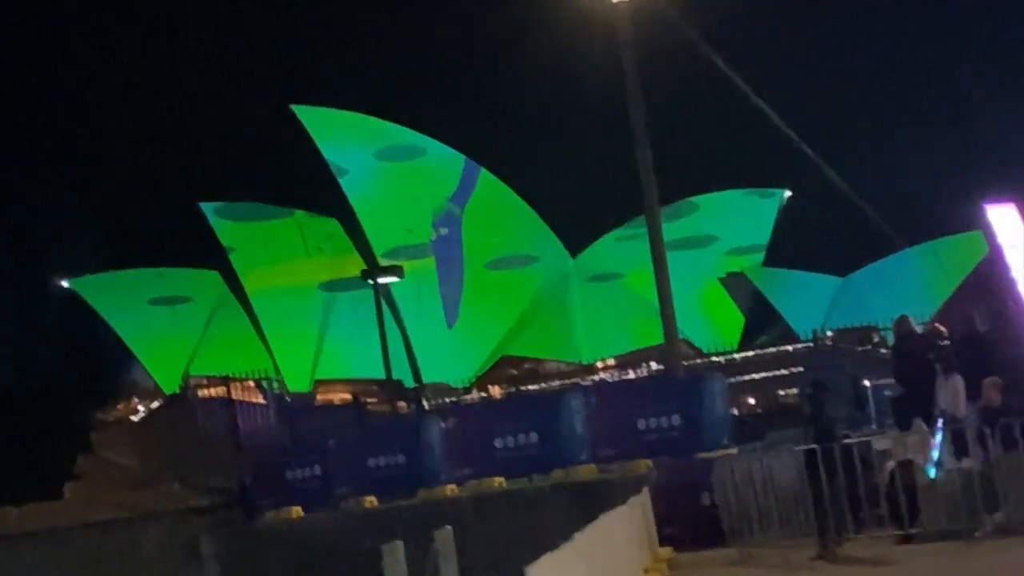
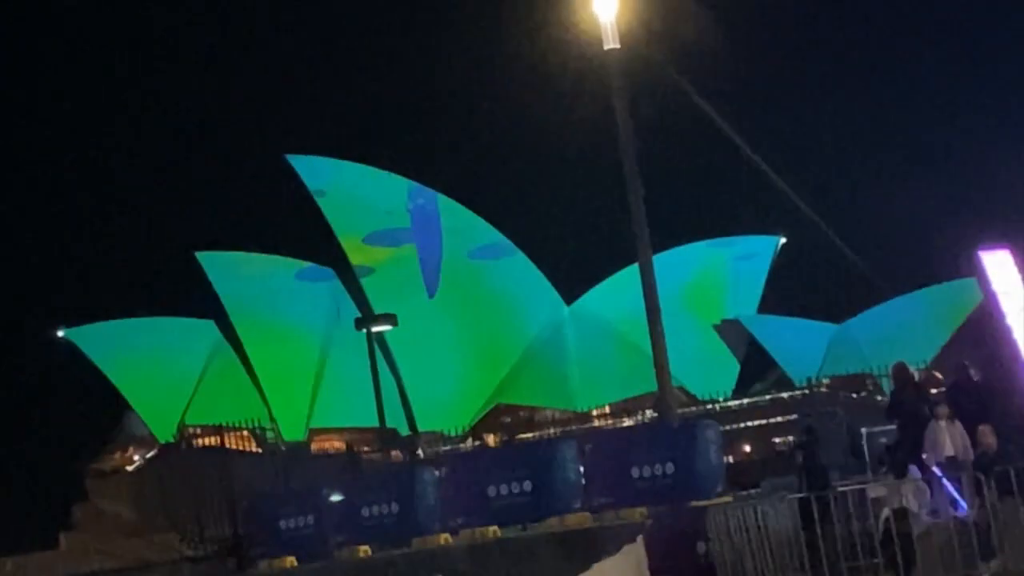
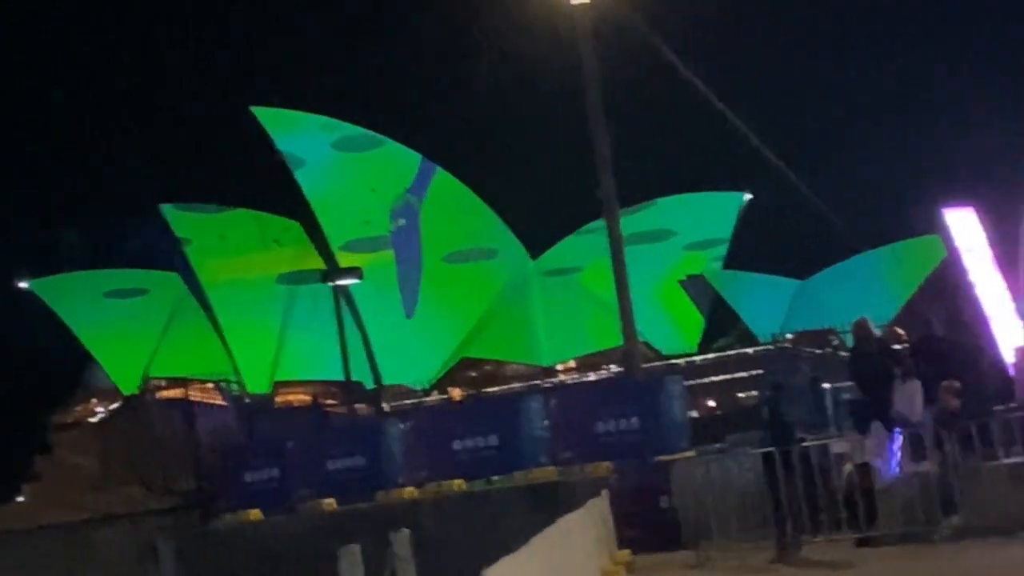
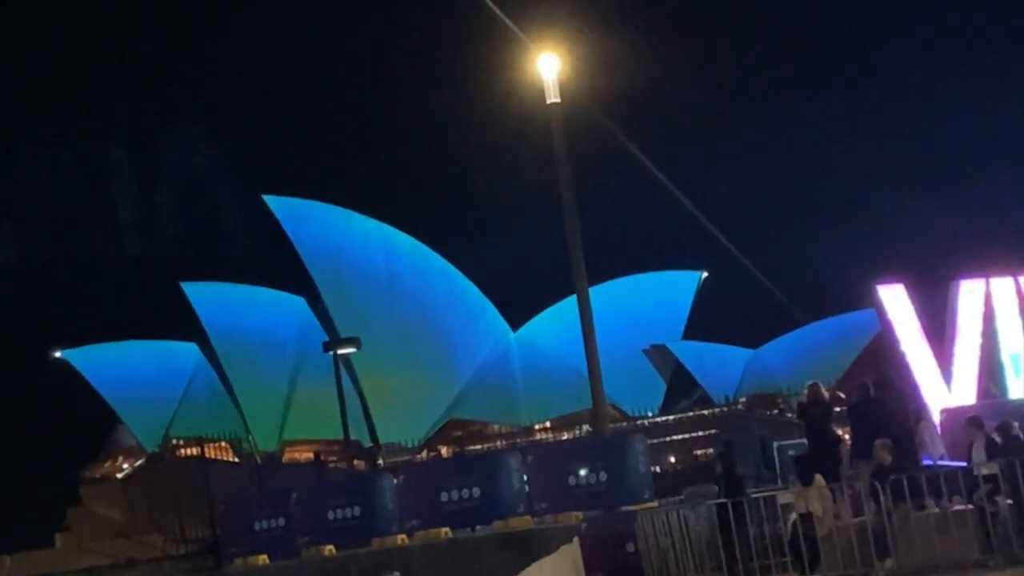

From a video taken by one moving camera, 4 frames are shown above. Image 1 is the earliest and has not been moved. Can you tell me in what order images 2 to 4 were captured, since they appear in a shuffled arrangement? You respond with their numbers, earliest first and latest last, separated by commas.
3, 2, 4
